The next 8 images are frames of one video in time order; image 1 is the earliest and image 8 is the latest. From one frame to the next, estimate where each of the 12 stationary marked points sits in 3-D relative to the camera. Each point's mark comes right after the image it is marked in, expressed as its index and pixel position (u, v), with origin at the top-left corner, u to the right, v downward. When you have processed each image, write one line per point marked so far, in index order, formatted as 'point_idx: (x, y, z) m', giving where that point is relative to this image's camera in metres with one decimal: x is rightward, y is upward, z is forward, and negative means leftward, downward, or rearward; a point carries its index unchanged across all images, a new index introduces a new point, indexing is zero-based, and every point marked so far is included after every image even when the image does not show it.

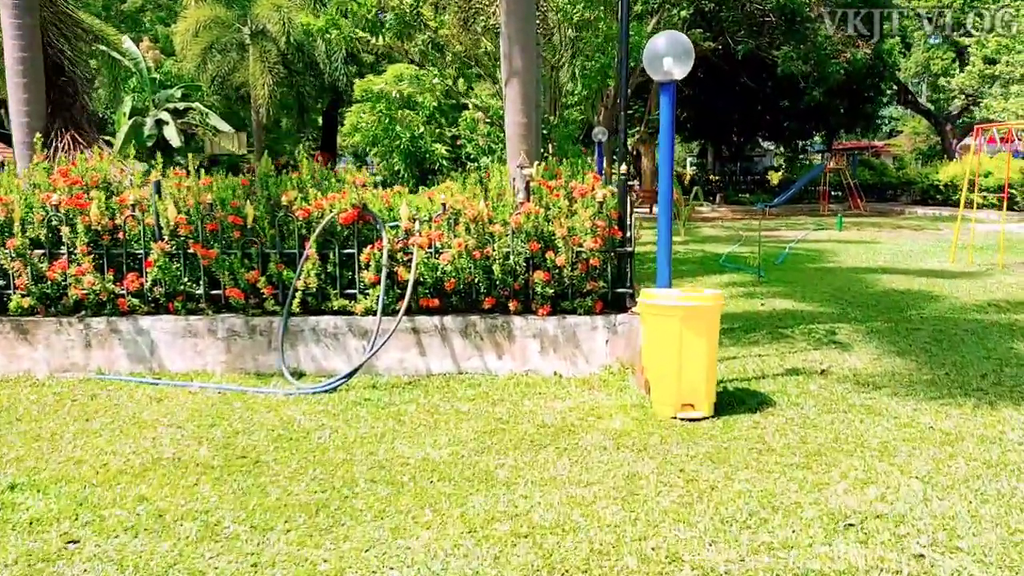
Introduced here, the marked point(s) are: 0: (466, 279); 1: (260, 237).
0: (-0.3, 0.0, +5.7) m
1: (-1.8, +0.3, +5.8) m
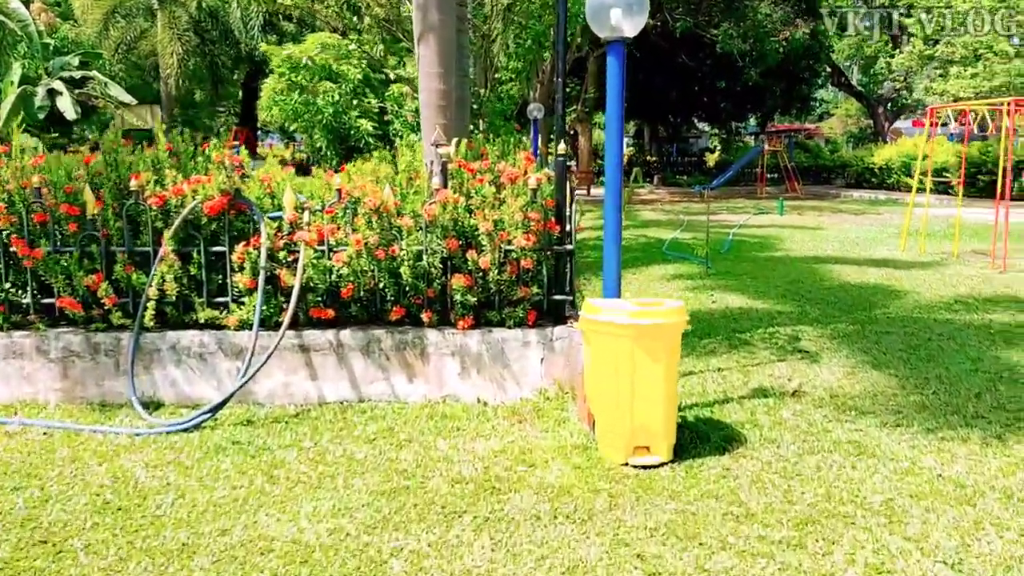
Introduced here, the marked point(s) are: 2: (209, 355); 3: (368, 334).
0: (-0.8, 0.0, +4.6) m
1: (-2.3, +0.3, +4.6) m
2: (-1.6, -0.4, +4.6) m
3: (-0.8, -0.3, +4.6) m
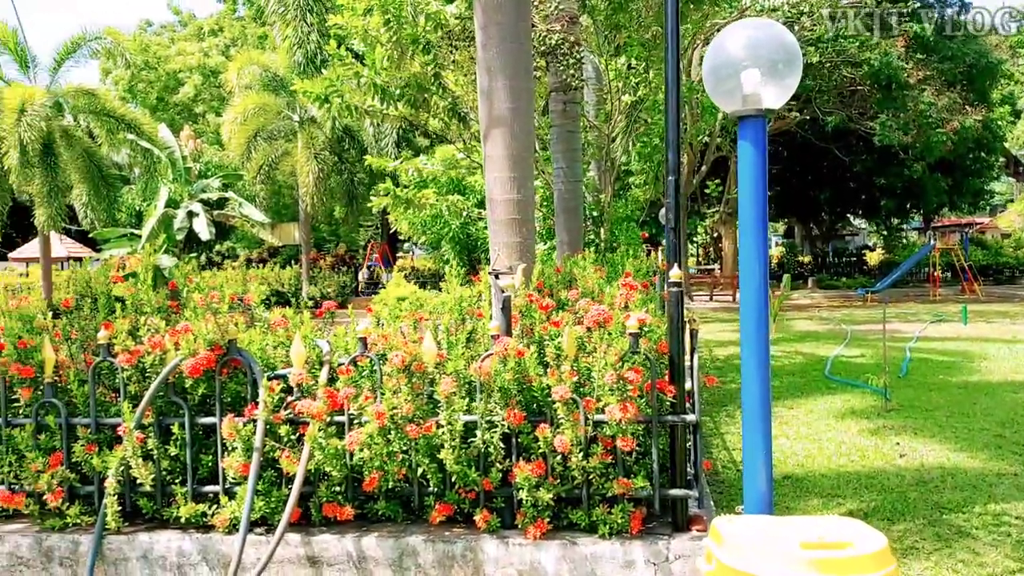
0: (-0.4, -0.7, +3.2) m
1: (-1.9, -0.5, +3.5) m
2: (-1.3, -1.1, +3.4) m
3: (-0.4, -1.0, +3.2) m
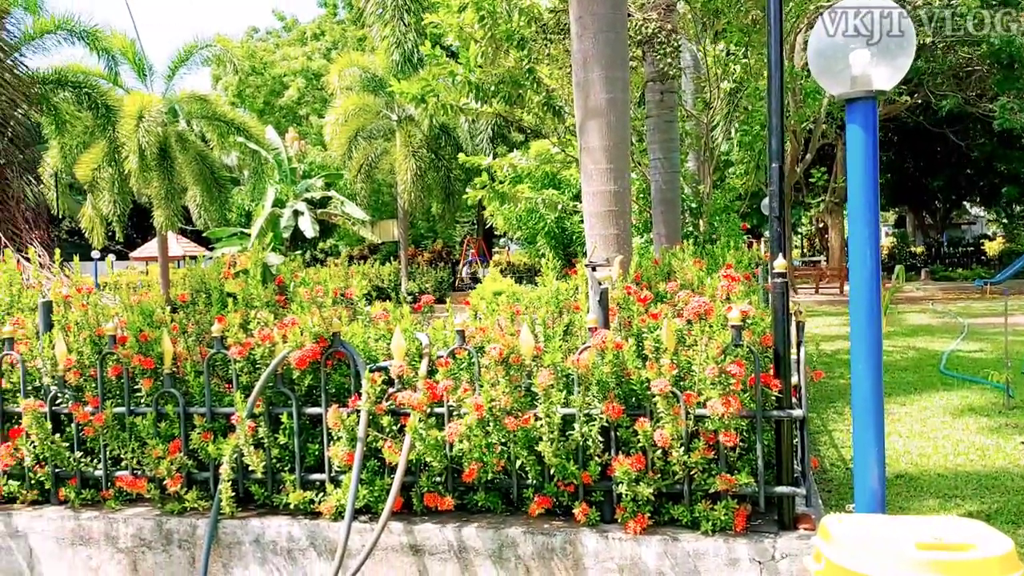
0: (-0.1, -0.7, +3.3) m
1: (-1.5, -0.4, +3.7) m
2: (-0.9, -1.1, +3.5) m
3: (0.0, -1.0, +3.2) m
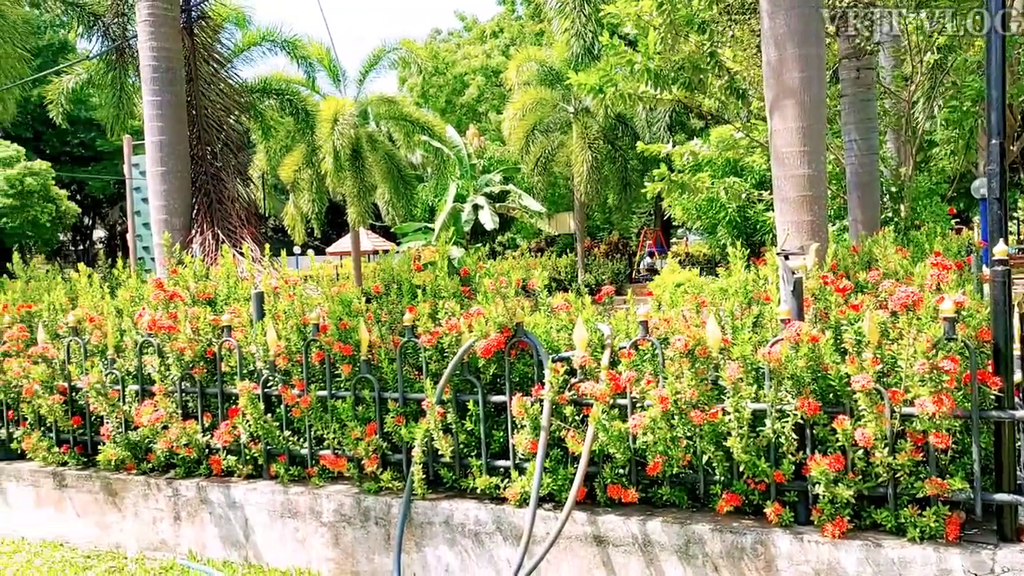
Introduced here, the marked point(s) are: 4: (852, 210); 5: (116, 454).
0: (+0.7, -0.7, +3.2) m
1: (-0.6, -0.4, +3.9) m
2: (-0.1, -1.1, +3.6) m
3: (+0.7, -0.9, +3.2) m
4: (+2.8, +0.6, +6.9) m
5: (-2.1, -0.9, +4.5) m
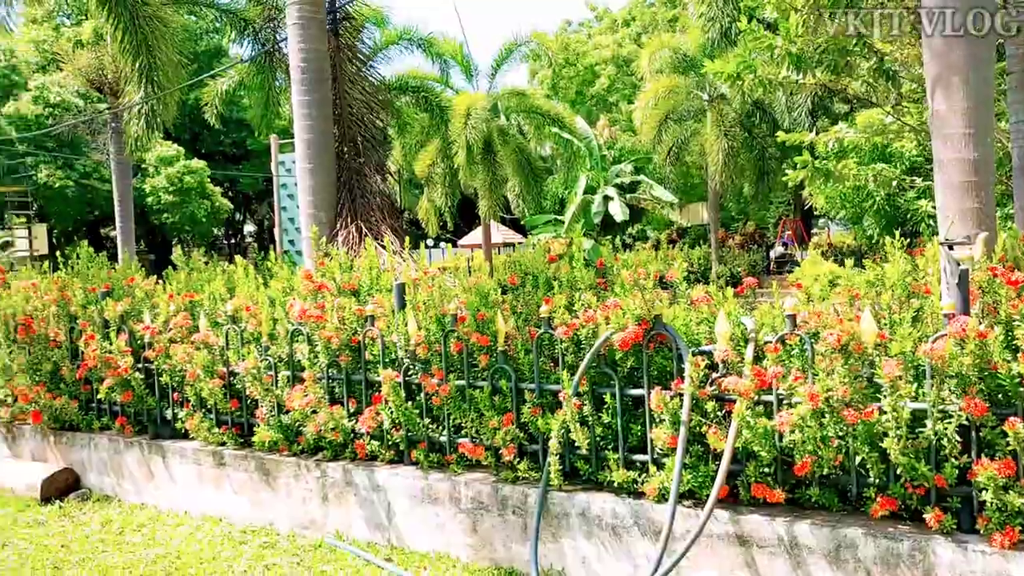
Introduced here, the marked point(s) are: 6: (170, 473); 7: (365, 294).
0: (+1.2, -0.6, +3.0) m
1: (0.0, -0.4, +4.0) m
2: (+0.5, -1.0, +3.5) m
3: (+1.2, -0.9, +3.0) m
4: (+3.9, +0.7, +6.4) m
5: (-1.4, -0.8, +4.7) m
6: (-2.1, -1.1, +5.2) m
7: (-0.9, 0.0, +4.9) m
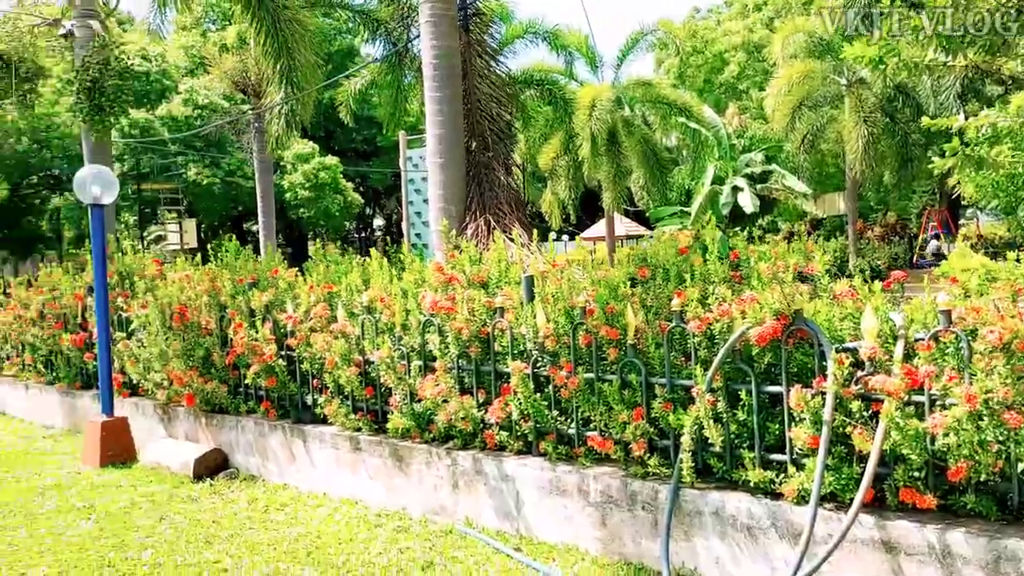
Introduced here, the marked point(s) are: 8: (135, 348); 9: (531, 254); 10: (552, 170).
0: (+1.6, -0.6, +2.8) m
1: (+0.6, -0.3, +3.9) m
2: (+1.0, -1.0, +3.4) m
3: (+1.6, -0.9, +2.8) m
4: (+4.8, +0.7, +5.8) m
5: (-0.6, -0.8, +4.9) m
6: (-1.3, -1.1, +5.4) m
7: (-0.1, 0.0, +4.9) m
8: (-3.1, -0.5, +6.9) m
9: (+0.1, +0.2, +5.5) m
10: (+0.8, +2.5, +17.7) m
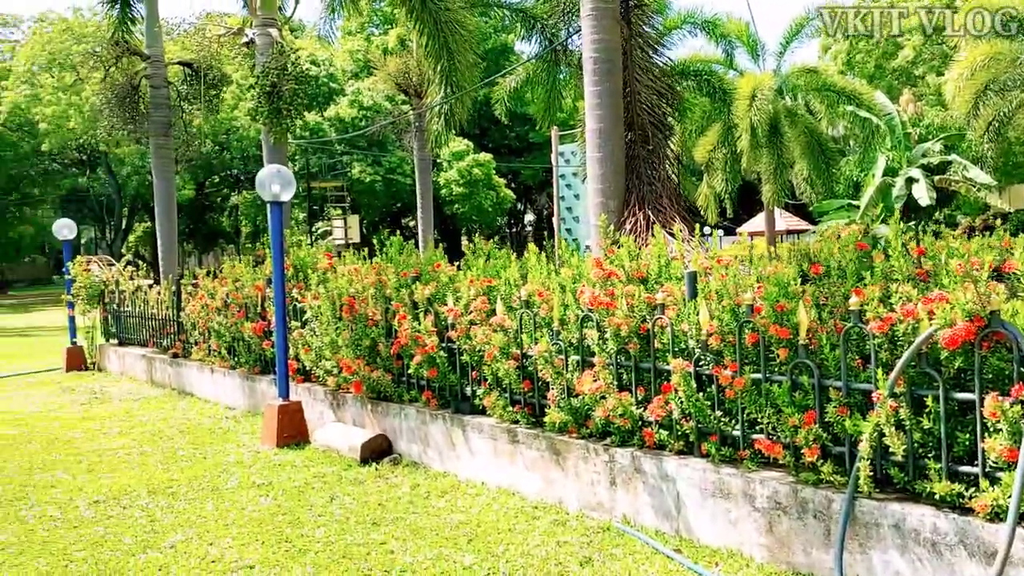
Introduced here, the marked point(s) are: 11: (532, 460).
0: (+2.2, -0.6, +2.5) m
1: (+1.4, -0.3, +3.7) m
2: (+1.7, -1.0, +3.2) m
3: (+2.2, -0.9, +2.5) m
4: (+5.8, +0.7, +4.8) m
5: (+0.3, -0.8, +4.9) m
6: (-0.3, -1.0, +5.5) m
7: (+0.8, 0.0, +4.9) m
8: (-1.8, -0.4, +7.3) m
9: (+1.2, +0.2, +5.4) m
10: (+4.0, +2.6, +17.2) m
11: (+0.1, -1.0, +5.1) m
